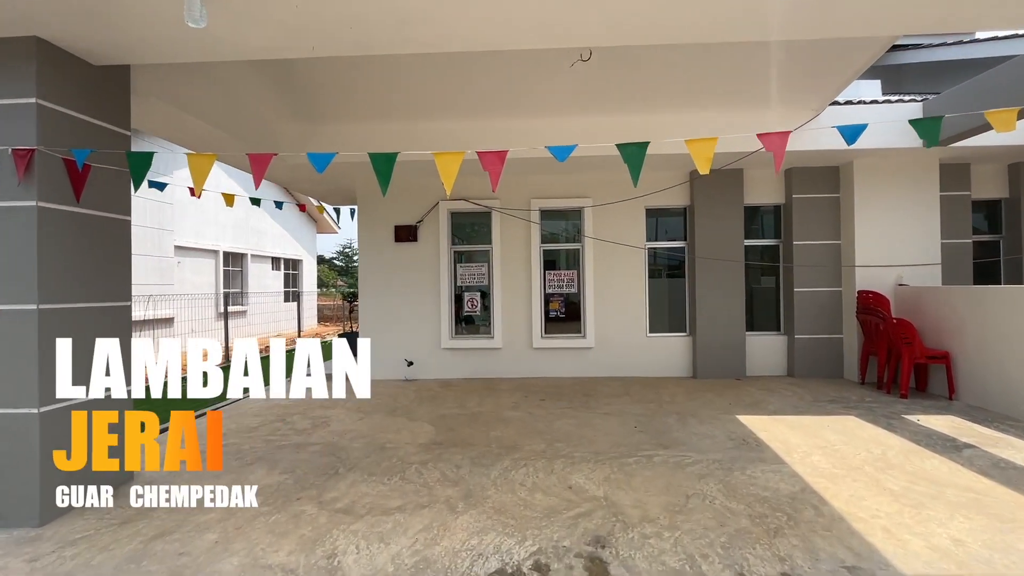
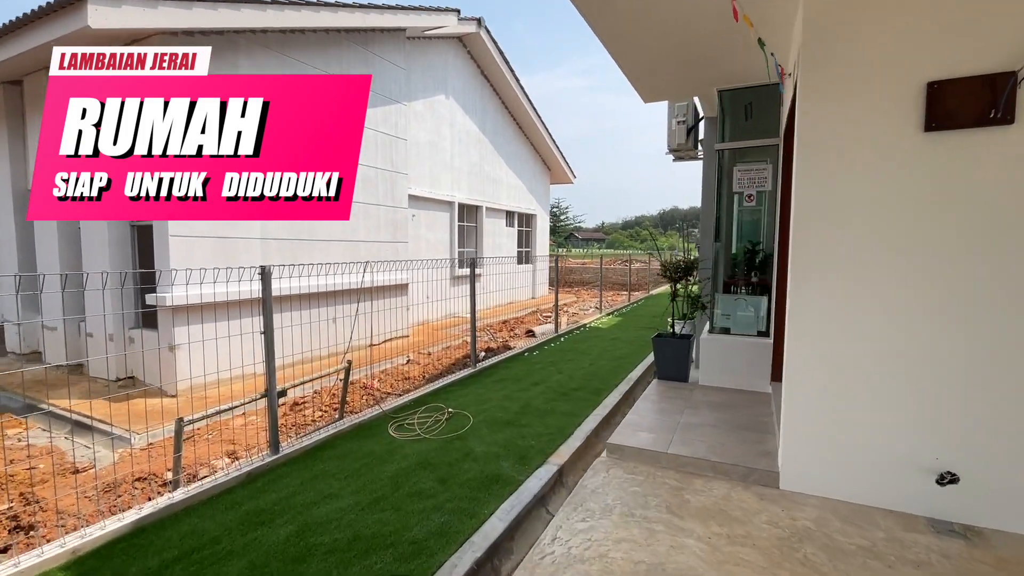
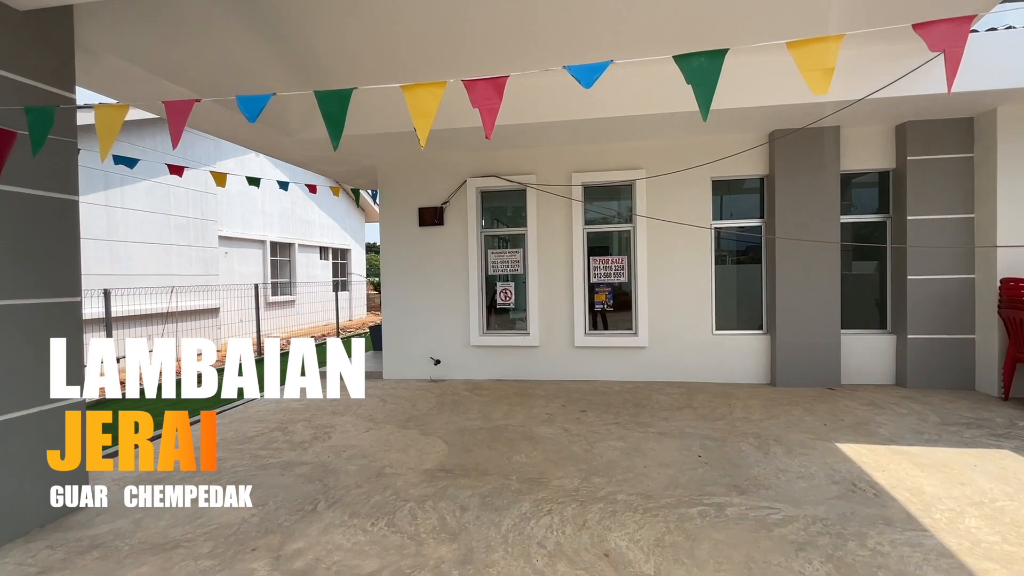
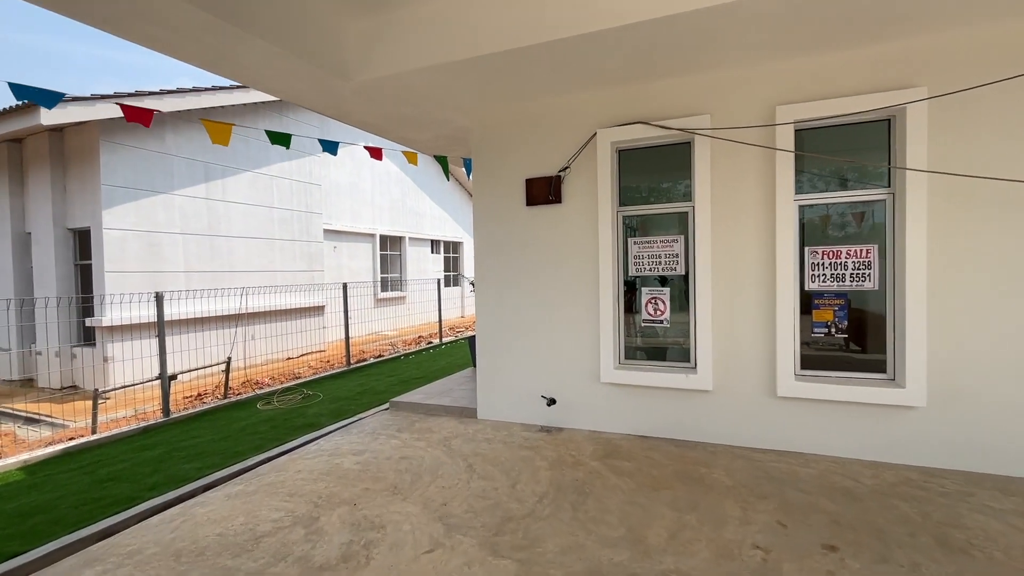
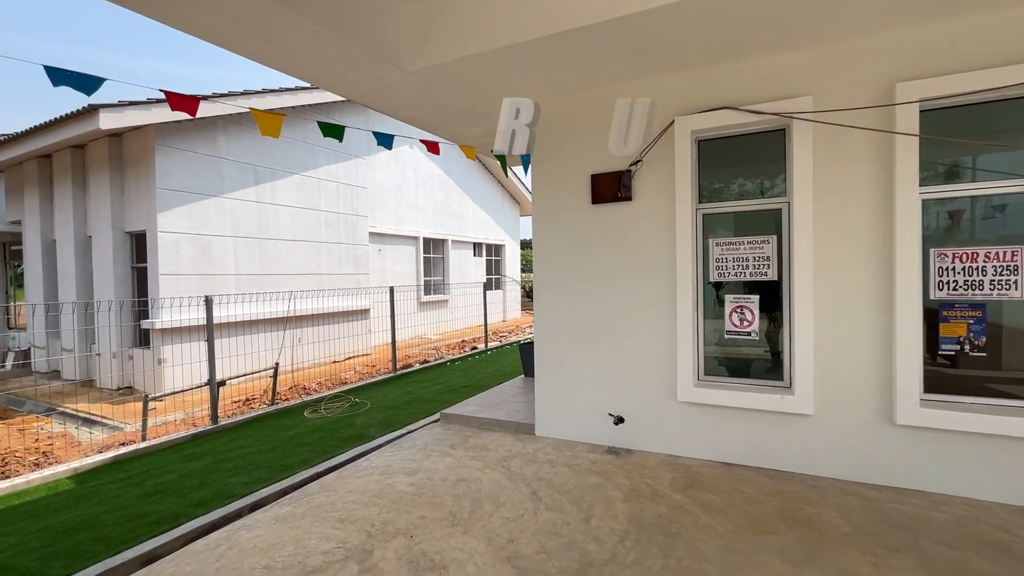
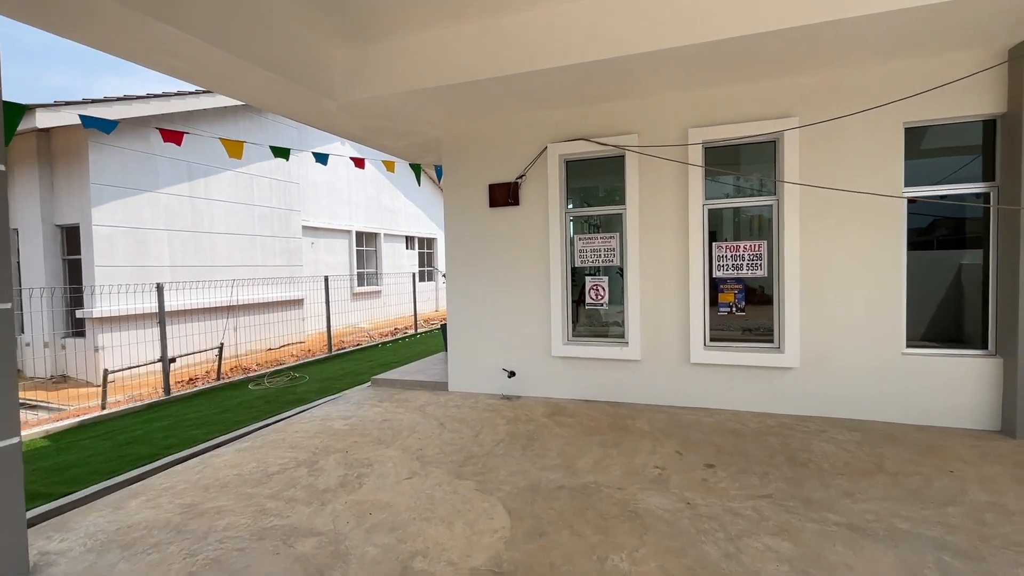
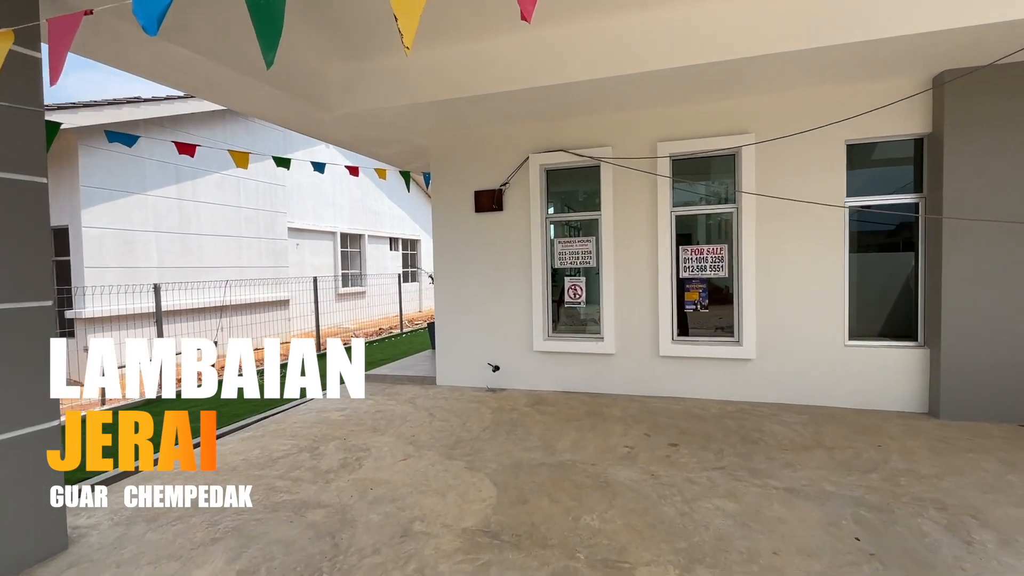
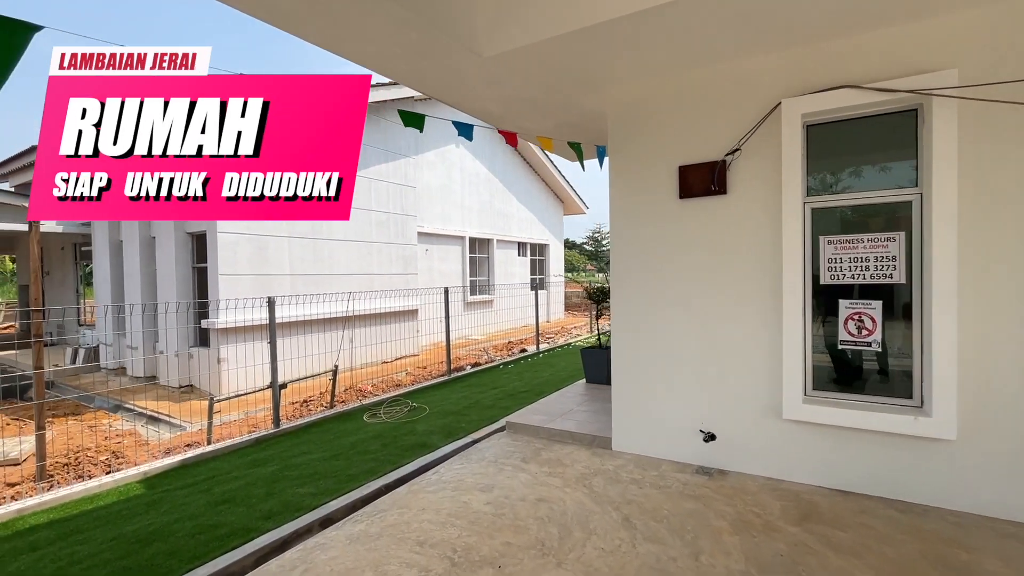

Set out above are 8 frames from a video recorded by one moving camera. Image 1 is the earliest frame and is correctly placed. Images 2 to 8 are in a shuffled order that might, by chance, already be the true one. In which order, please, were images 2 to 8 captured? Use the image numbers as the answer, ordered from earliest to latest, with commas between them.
3, 7, 6, 4, 5, 8, 2
